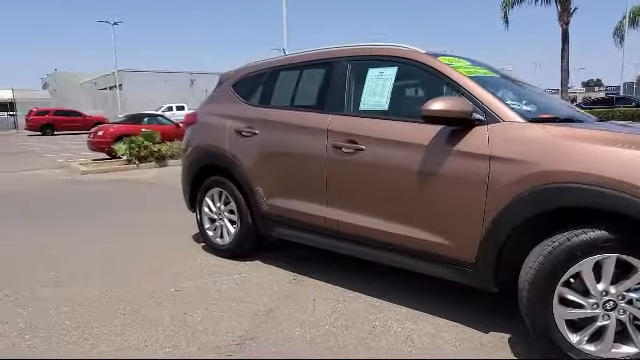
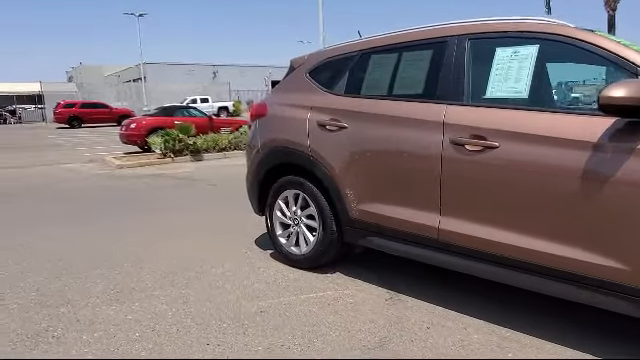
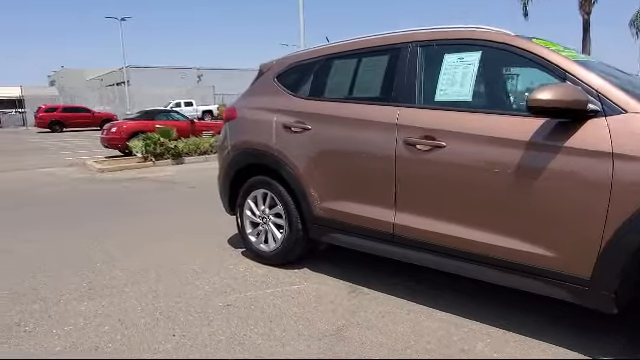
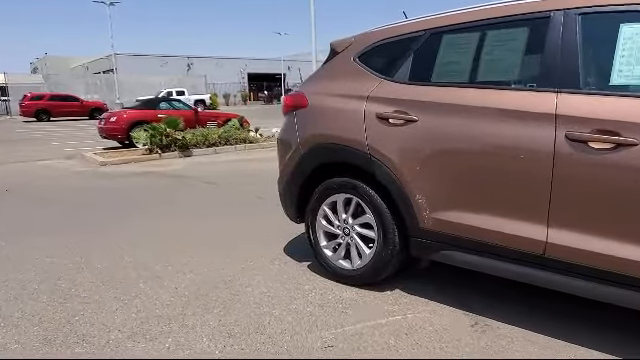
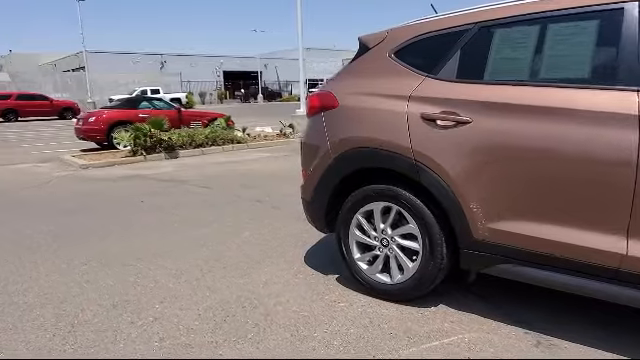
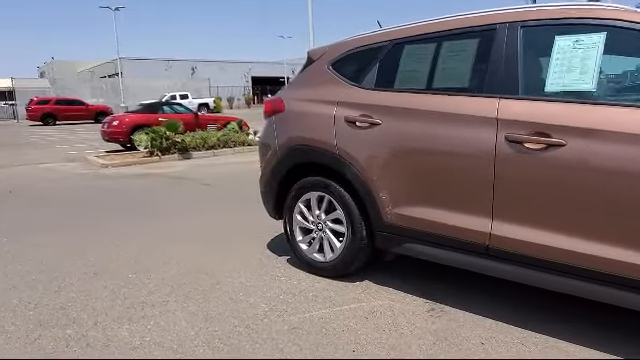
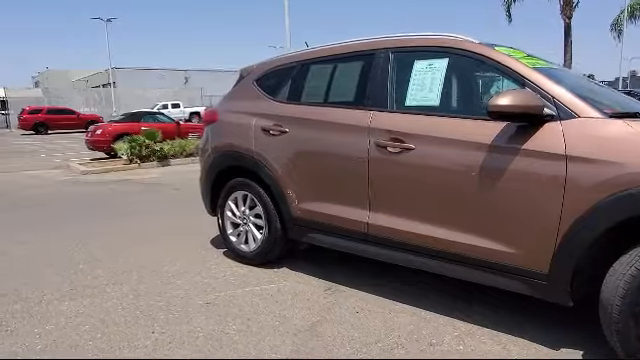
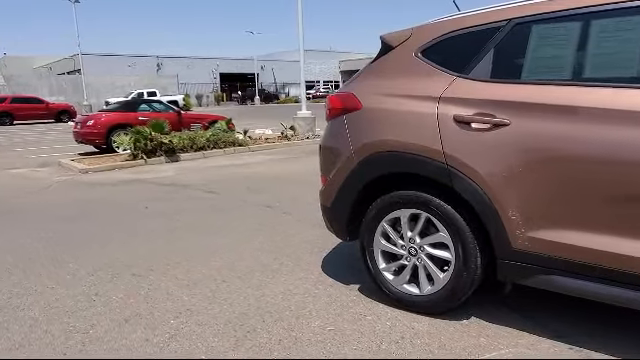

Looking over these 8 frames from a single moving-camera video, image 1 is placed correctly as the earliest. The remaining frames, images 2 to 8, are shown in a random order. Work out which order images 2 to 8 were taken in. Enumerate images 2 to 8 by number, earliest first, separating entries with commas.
7, 3, 2, 6, 4, 5, 8
